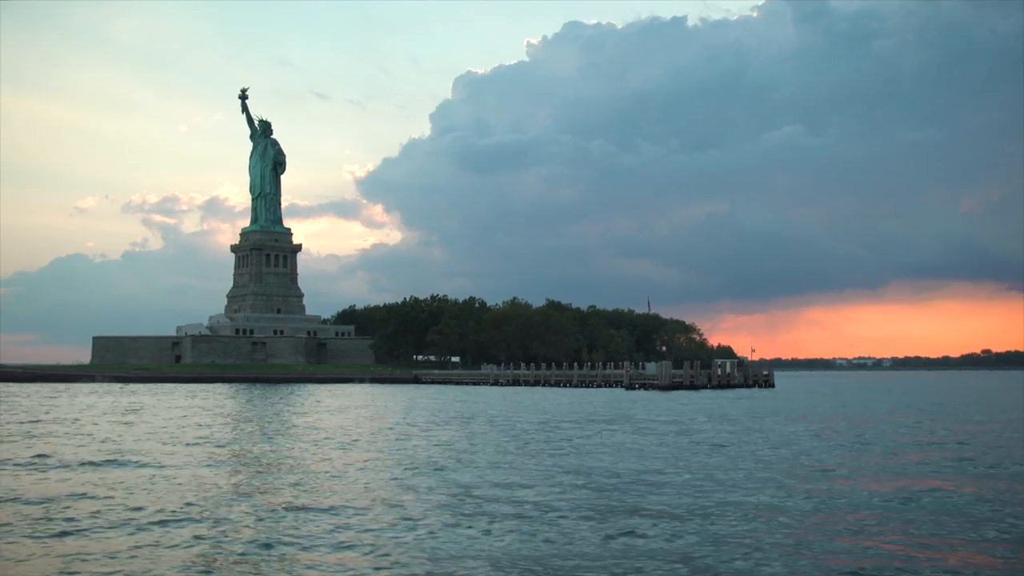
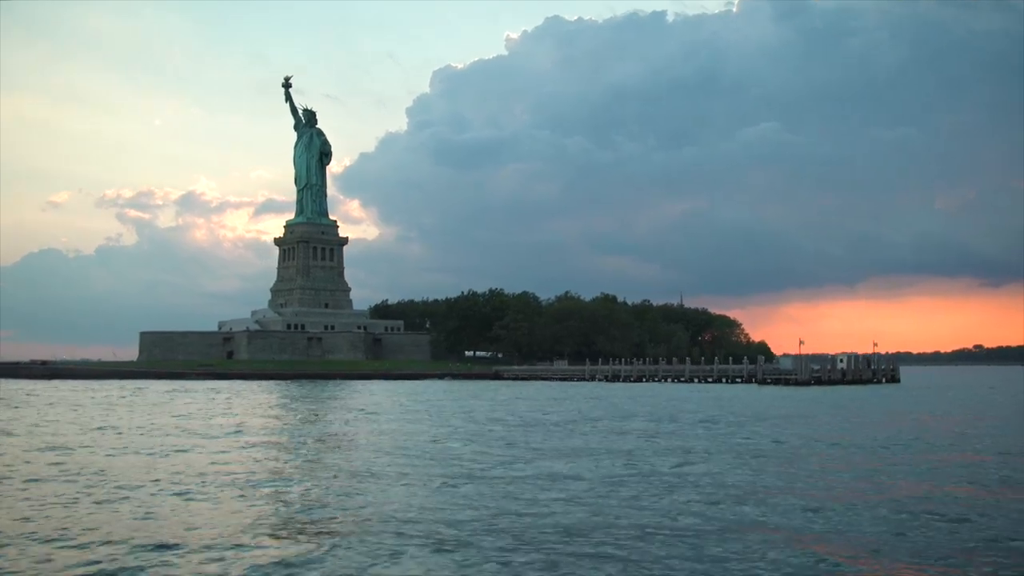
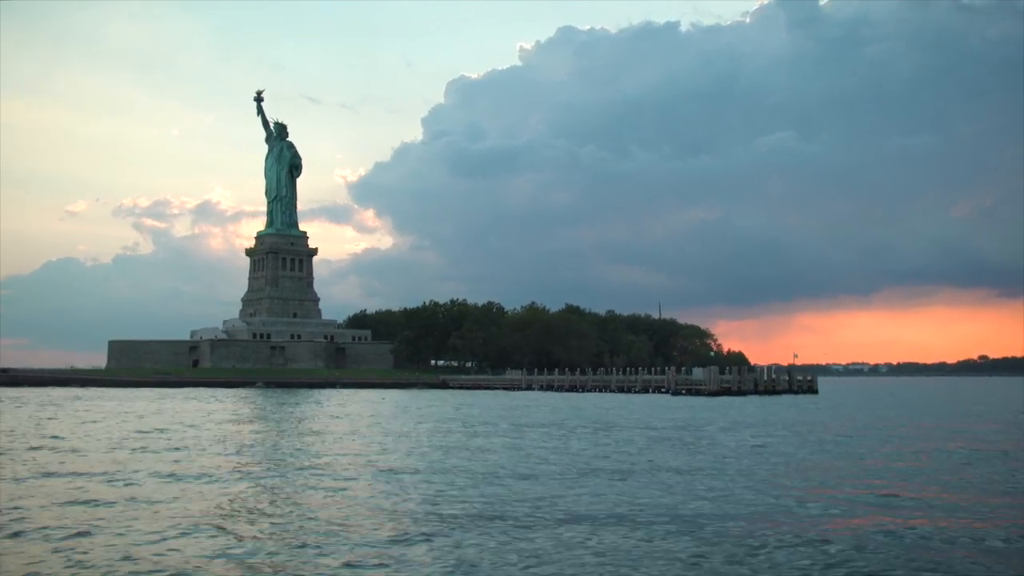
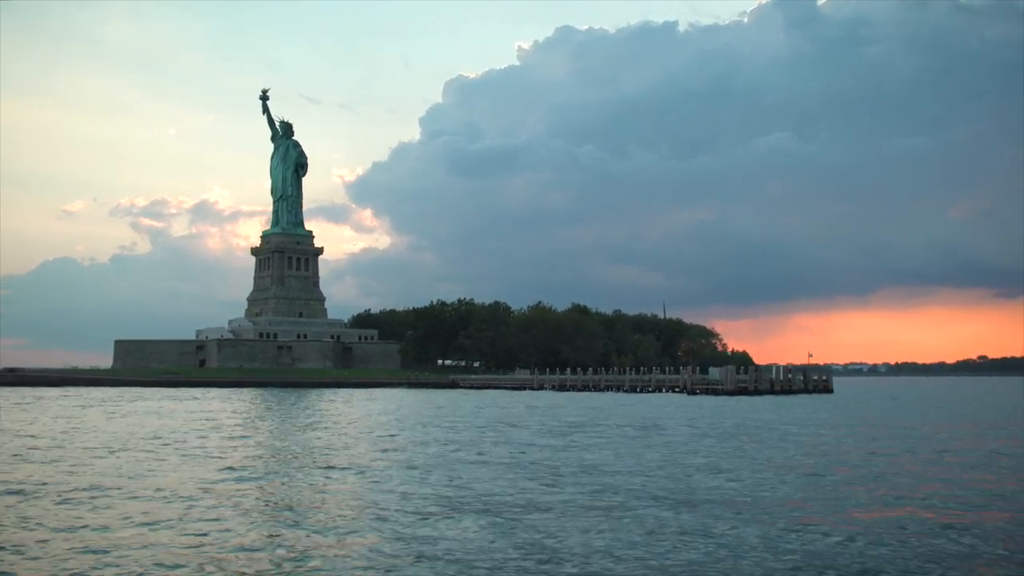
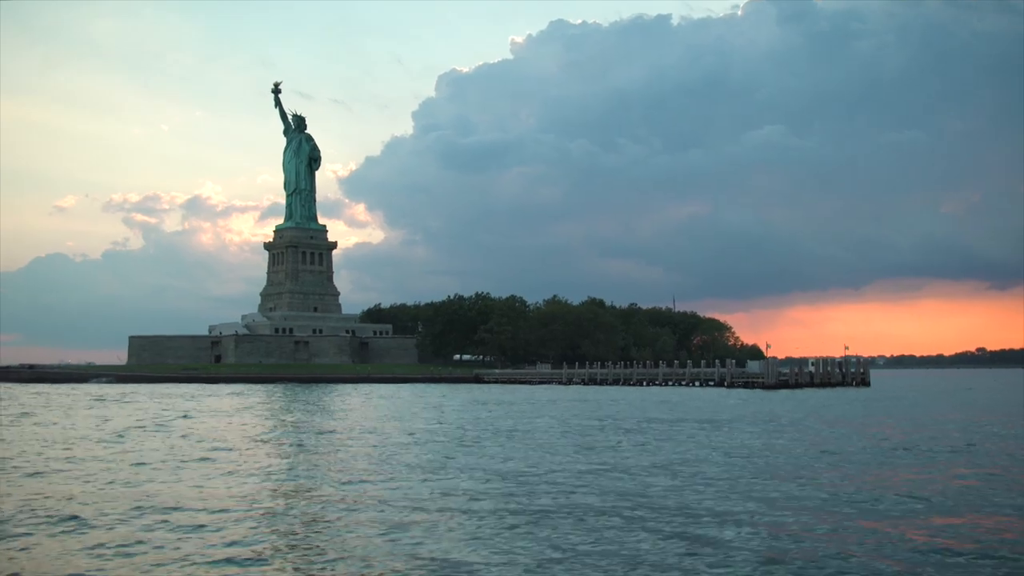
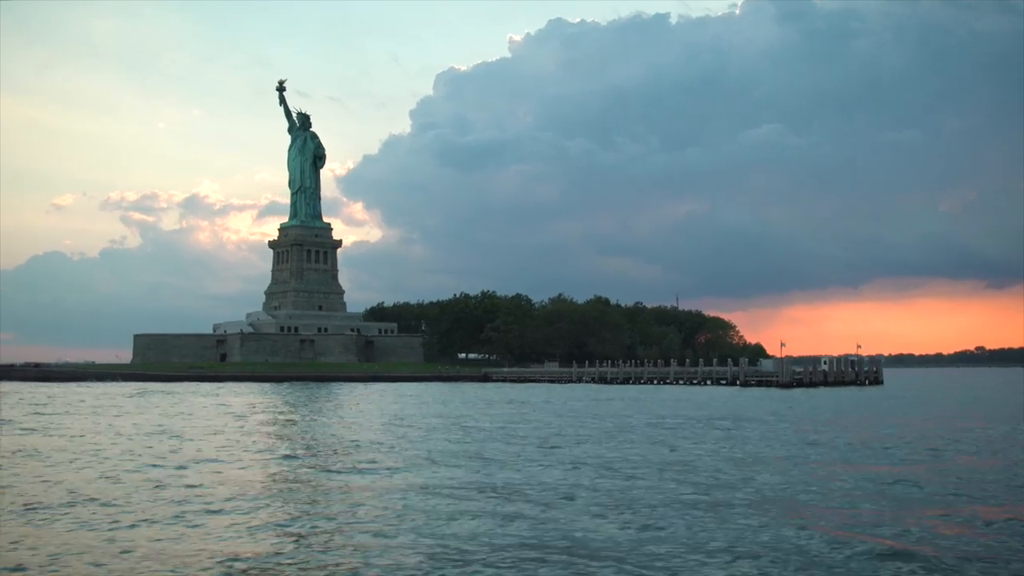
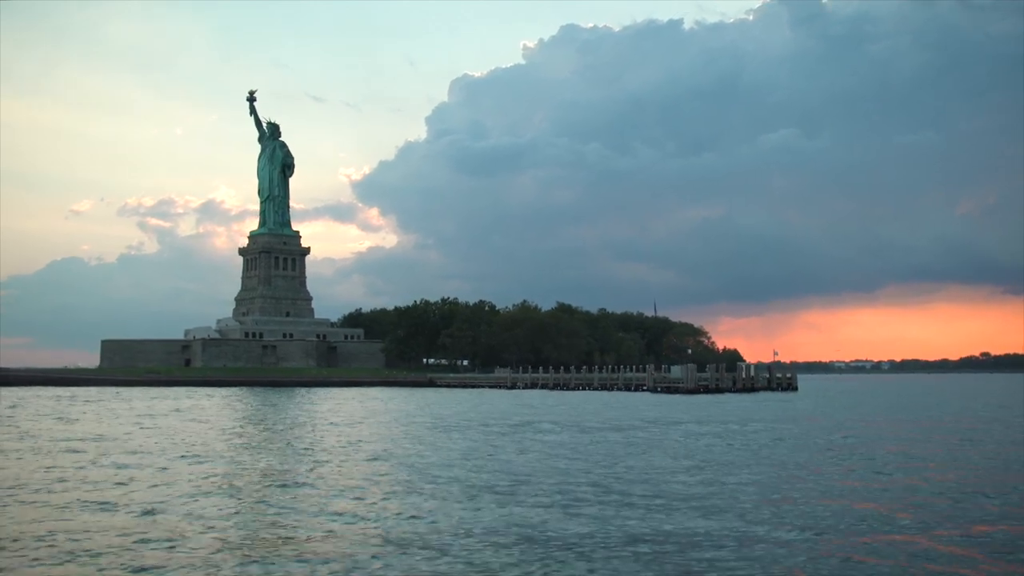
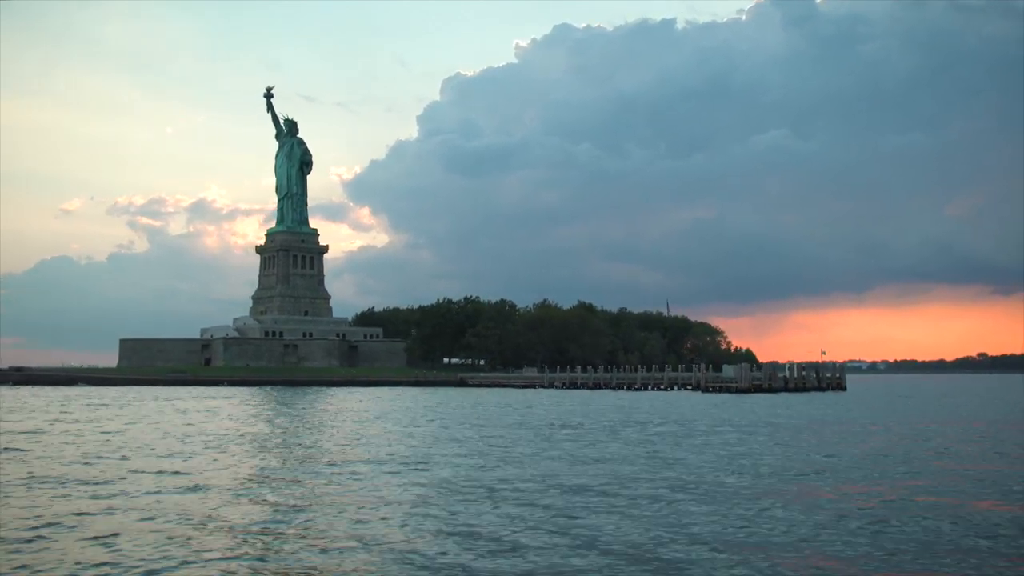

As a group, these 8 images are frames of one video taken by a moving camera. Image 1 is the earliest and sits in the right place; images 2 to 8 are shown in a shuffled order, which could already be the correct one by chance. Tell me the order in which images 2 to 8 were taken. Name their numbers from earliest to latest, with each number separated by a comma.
7, 3, 4, 8, 5, 6, 2
